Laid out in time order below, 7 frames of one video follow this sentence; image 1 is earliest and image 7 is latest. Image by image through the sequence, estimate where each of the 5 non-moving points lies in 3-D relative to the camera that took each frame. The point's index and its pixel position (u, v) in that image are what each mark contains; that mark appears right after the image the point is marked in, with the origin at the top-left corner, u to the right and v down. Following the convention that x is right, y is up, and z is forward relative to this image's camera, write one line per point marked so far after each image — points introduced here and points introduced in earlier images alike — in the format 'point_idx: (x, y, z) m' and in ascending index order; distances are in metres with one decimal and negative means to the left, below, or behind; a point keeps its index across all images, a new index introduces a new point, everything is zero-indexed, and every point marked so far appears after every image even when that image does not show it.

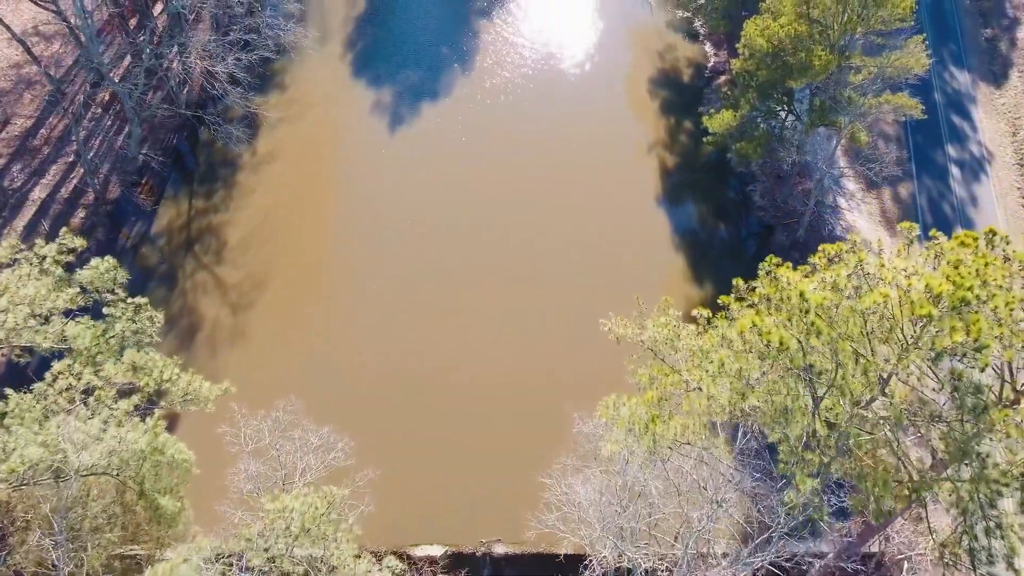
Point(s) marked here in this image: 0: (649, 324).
0: (+3.4, -0.9, +14.8) m
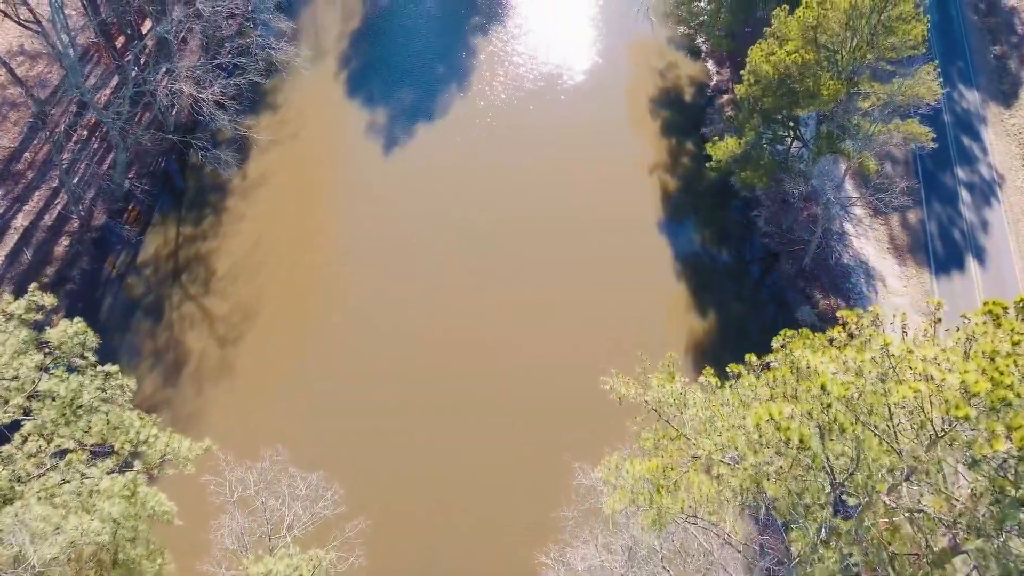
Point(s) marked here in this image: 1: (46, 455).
0: (+3.3, -2.2, +14.0) m
1: (-10.0, -3.6, +13.1) m
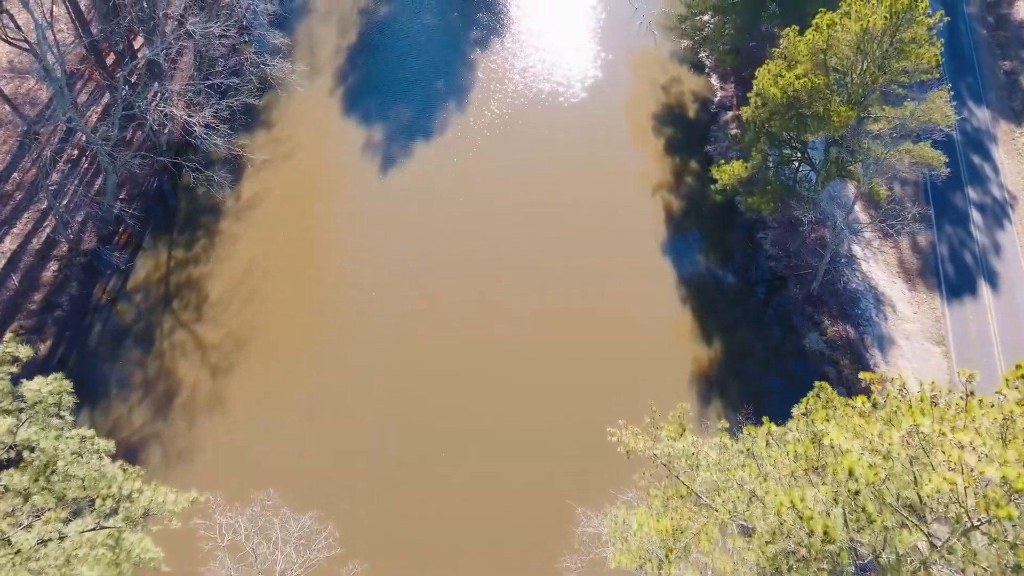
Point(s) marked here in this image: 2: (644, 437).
0: (+3.3, -3.2, +13.3) m
1: (-10.0, -4.6, +12.5) m
2: (+2.8, -3.2, +13.3) m
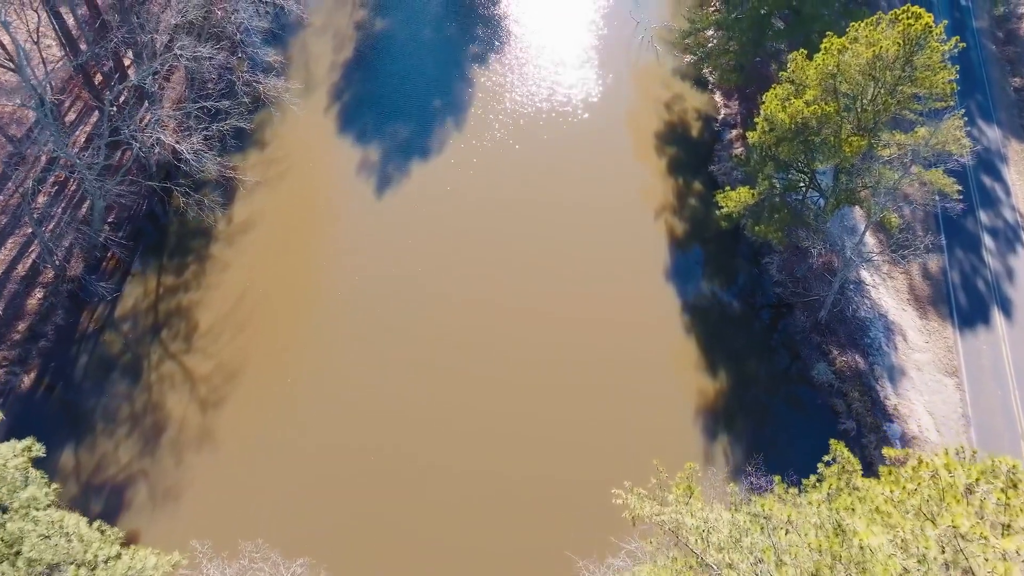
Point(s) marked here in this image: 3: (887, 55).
0: (+3.3, -4.4, +12.6) m
1: (-10.0, -5.8, +11.7) m
2: (+2.8, -4.4, +12.6) m
3: (+11.7, +7.3, +19.2) m
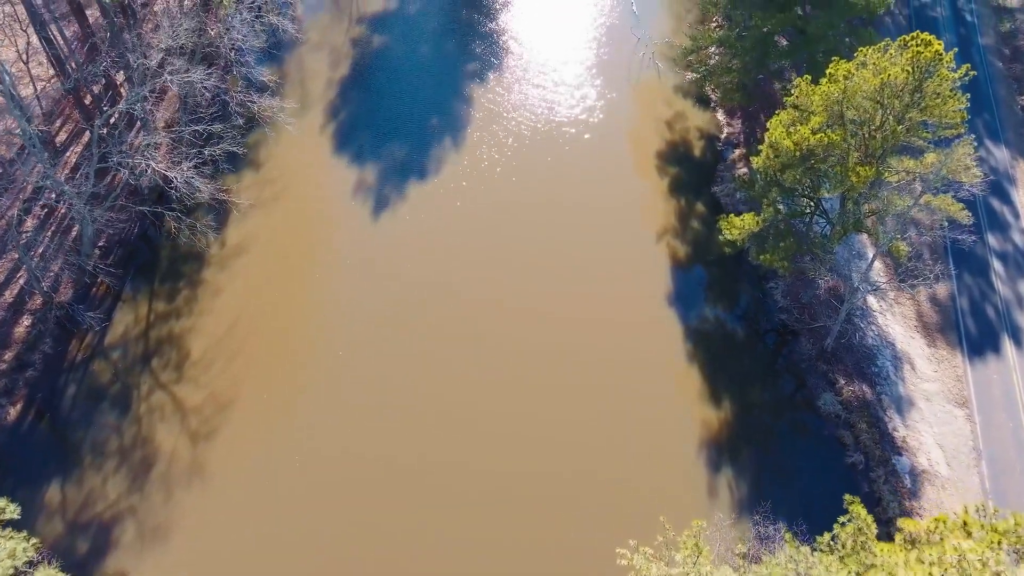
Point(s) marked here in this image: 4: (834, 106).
0: (+3.2, -5.4, +12.0) m
1: (-10.0, -6.8, +11.2) m
2: (+2.8, -5.4, +12.0) m
3: (+11.7, +6.3, +18.7) m
4: (+10.5, +5.9, +20.0) m
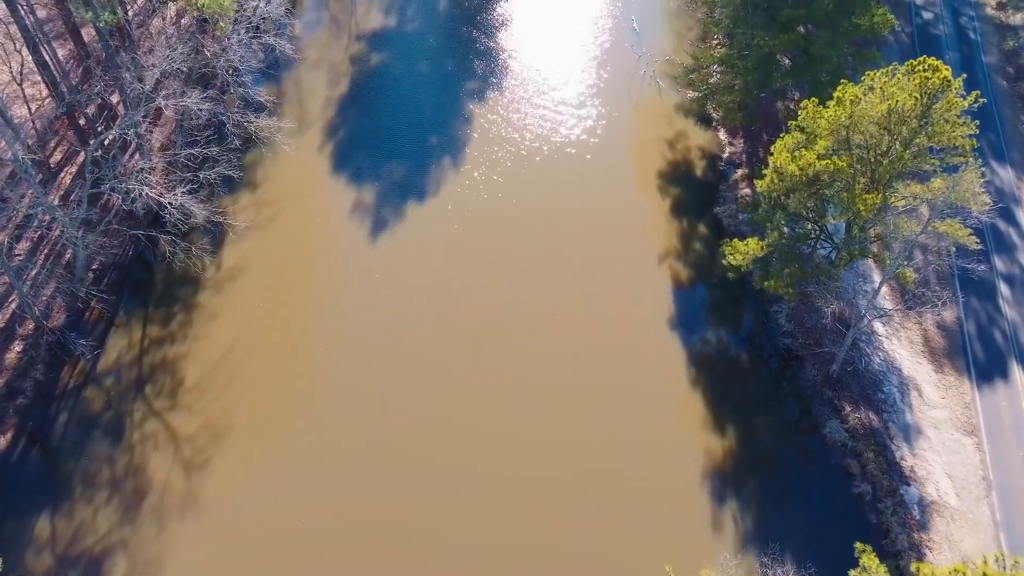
0: (+3.2, -6.2, +11.6) m
1: (-10.0, -7.6, +10.7) m
2: (+2.8, -6.2, +11.5) m
3: (+11.7, +5.4, +18.4) m
4: (+10.5, +5.0, +19.7) m
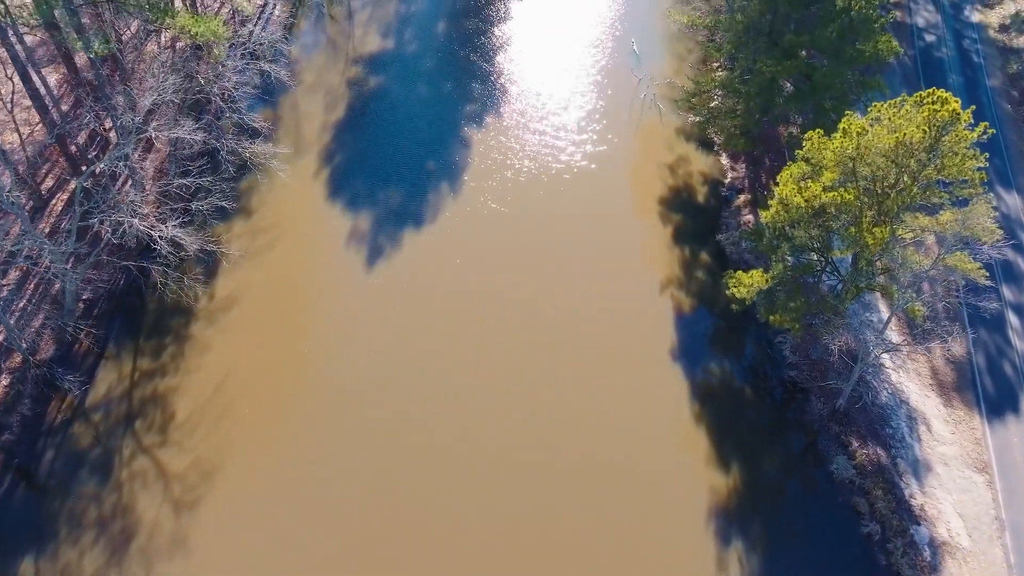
0: (+3.2, -7.2, +11.0) m
1: (-10.1, -8.6, +10.1) m
2: (+2.7, -7.2, +10.9) m
3: (+11.7, +4.2, +17.9) m
4: (+10.5, +3.9, +19.2) m
